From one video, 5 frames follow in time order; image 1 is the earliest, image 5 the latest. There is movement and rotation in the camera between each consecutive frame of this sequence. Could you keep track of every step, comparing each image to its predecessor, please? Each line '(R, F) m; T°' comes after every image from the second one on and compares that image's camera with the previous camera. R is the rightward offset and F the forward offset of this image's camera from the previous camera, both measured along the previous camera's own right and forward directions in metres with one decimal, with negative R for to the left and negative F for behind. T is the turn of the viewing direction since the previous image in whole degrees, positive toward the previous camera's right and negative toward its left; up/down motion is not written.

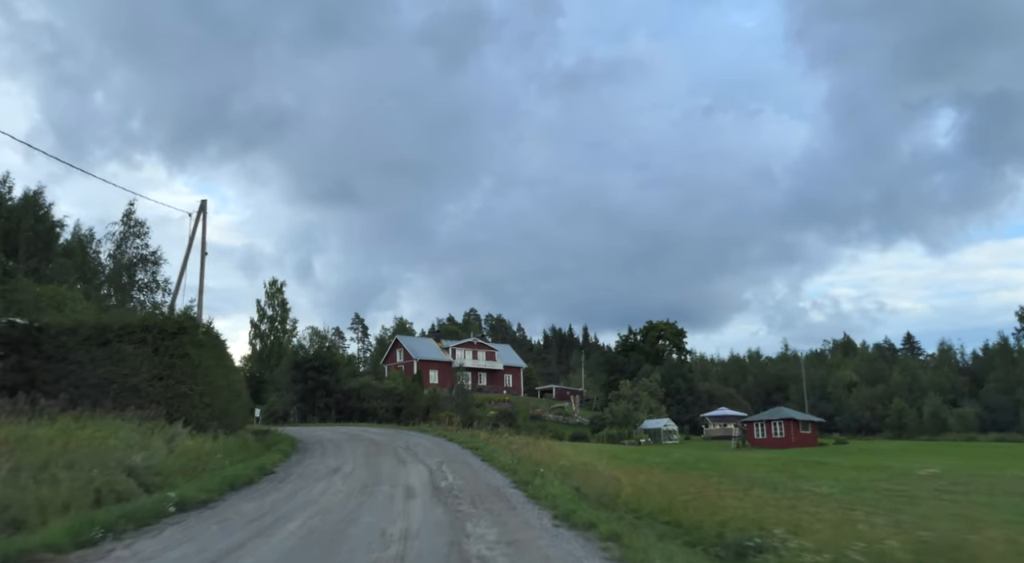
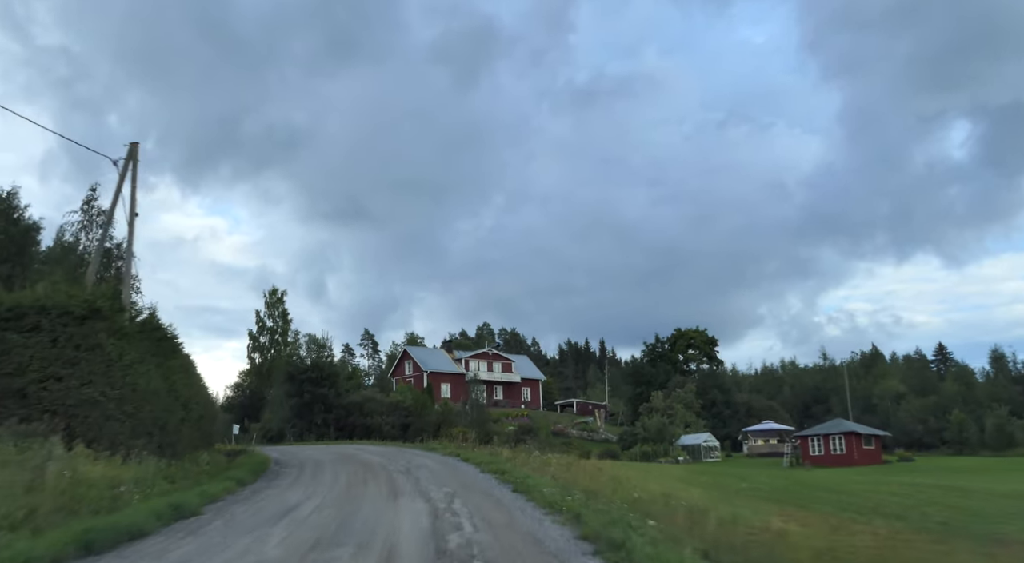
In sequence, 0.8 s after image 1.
(-0.6, +6.9) m; -1°
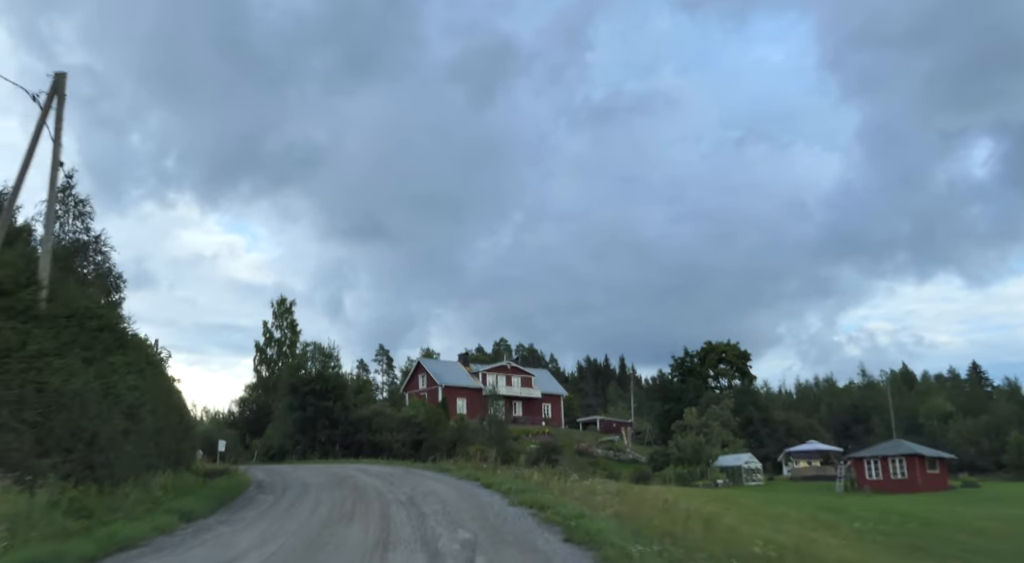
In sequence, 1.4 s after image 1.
(-0.4, +4.8) m; -1°
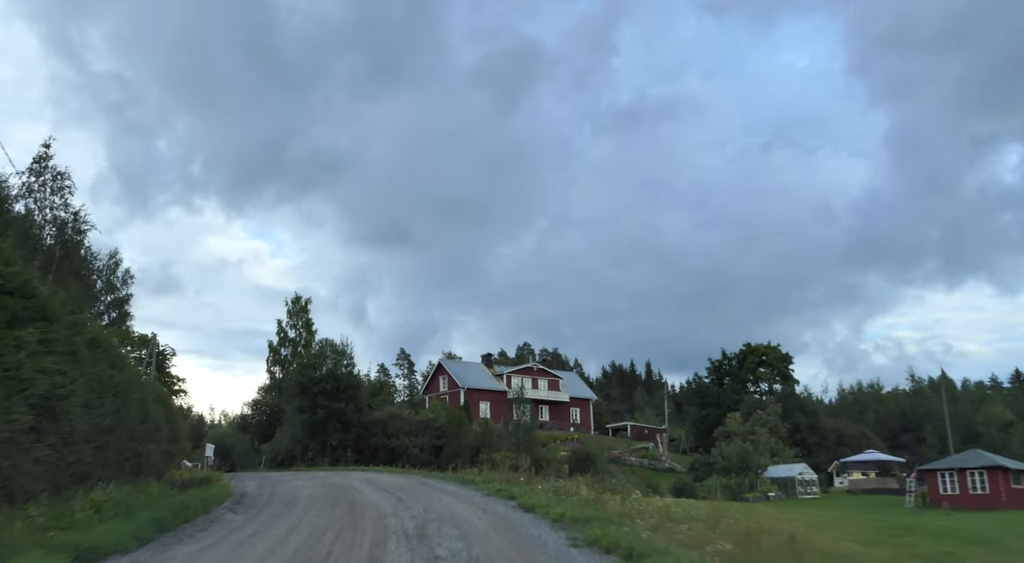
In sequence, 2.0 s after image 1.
(-0.5, +4.7) m; -2°
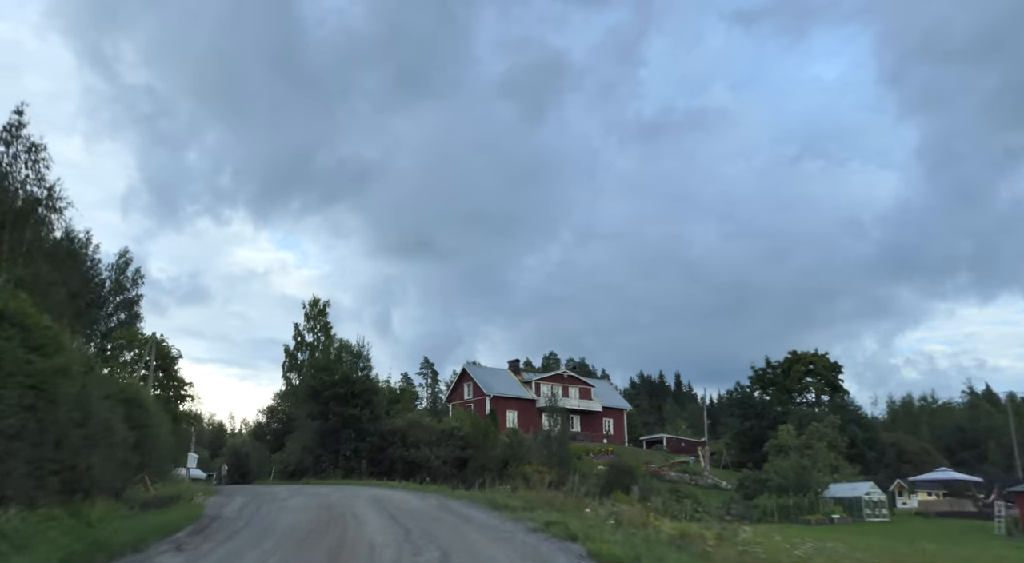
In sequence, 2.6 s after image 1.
(-0.5, +4.6) m; -2°
